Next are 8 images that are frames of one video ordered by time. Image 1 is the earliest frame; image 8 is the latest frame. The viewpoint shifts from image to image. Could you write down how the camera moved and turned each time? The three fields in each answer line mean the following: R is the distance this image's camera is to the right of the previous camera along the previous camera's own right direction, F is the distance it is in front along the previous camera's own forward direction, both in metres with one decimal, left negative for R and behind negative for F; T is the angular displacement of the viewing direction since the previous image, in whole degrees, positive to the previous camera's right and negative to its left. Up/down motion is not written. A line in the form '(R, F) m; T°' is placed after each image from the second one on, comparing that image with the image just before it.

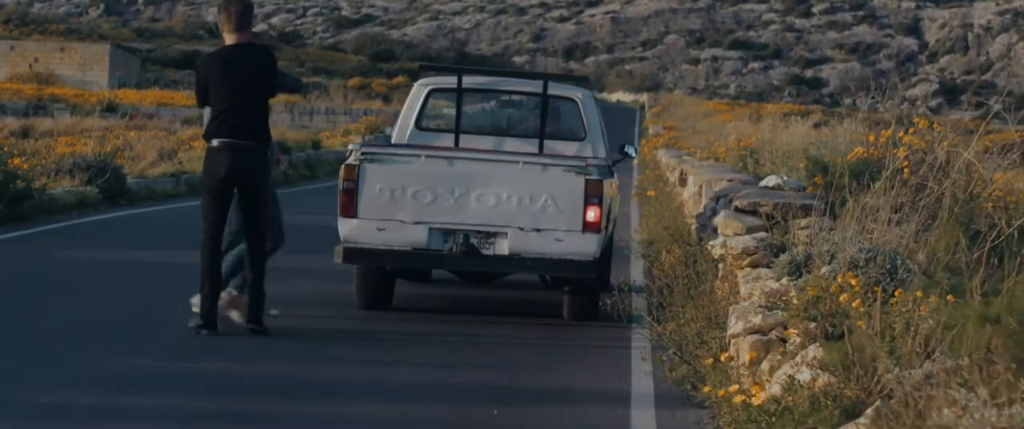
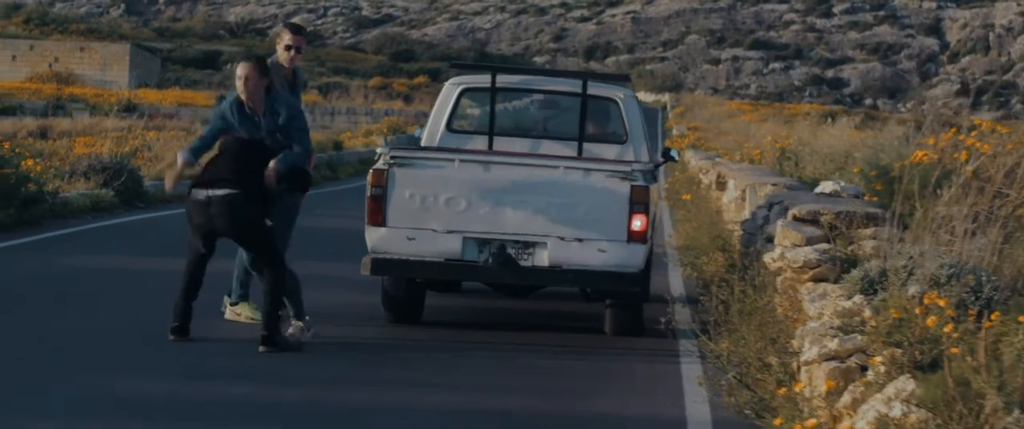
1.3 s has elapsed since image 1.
(-0.1, +0.7) m; -1°
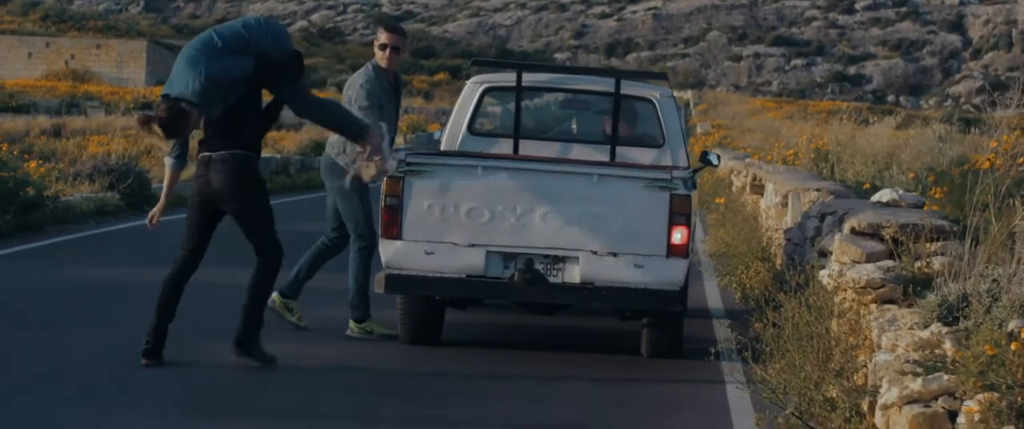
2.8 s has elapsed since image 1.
(-0.1, +0.9) m; -1°
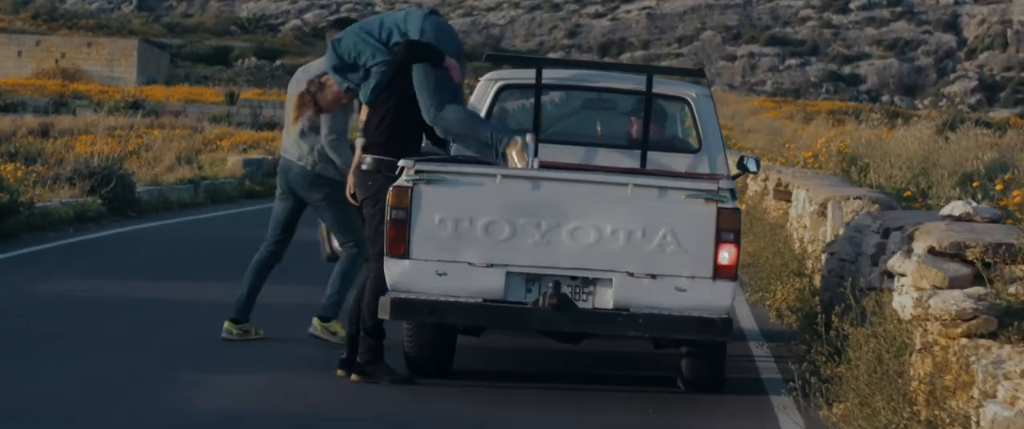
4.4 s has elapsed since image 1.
(-0.2, +1.1) m; 0°
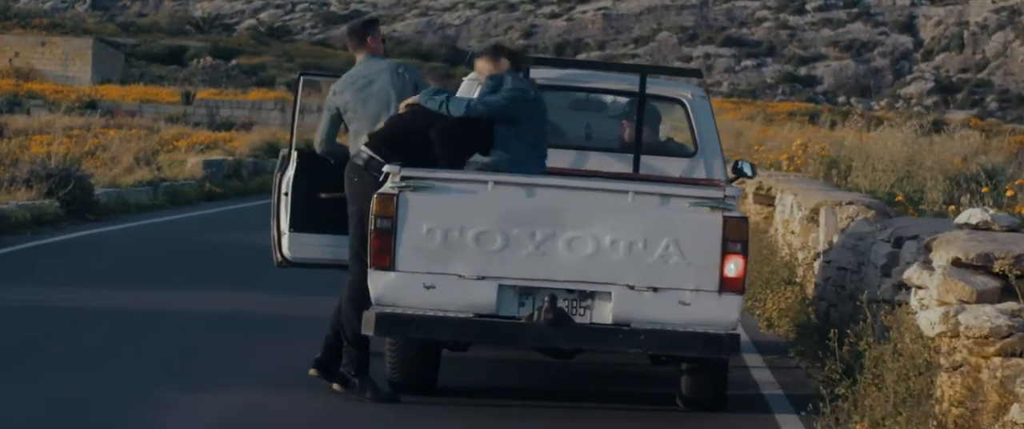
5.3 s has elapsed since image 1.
(-0.2, +0.5) m; +2°
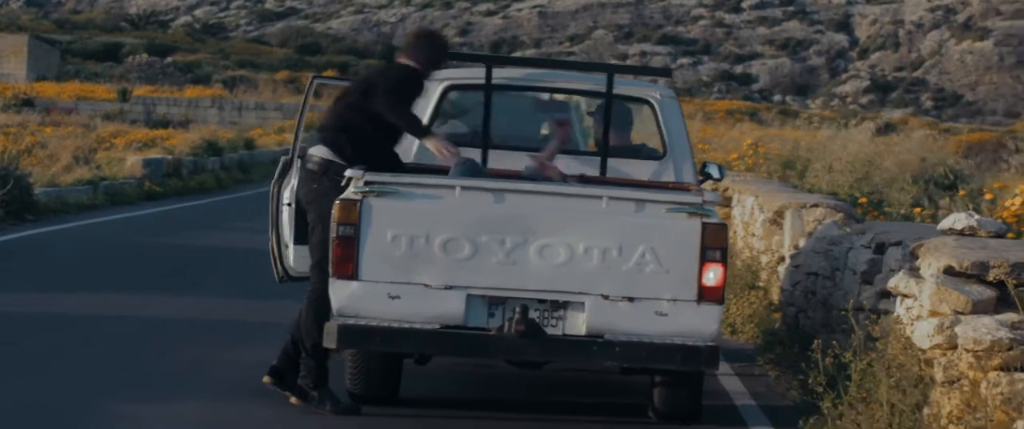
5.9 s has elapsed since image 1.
(-0.2, +0.4) m; +3°
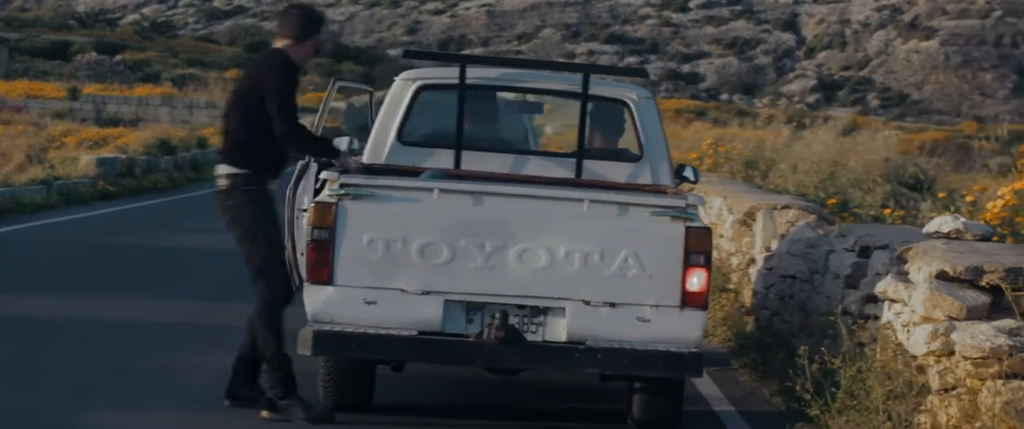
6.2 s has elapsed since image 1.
(-0.2, +0.2) m; +2°
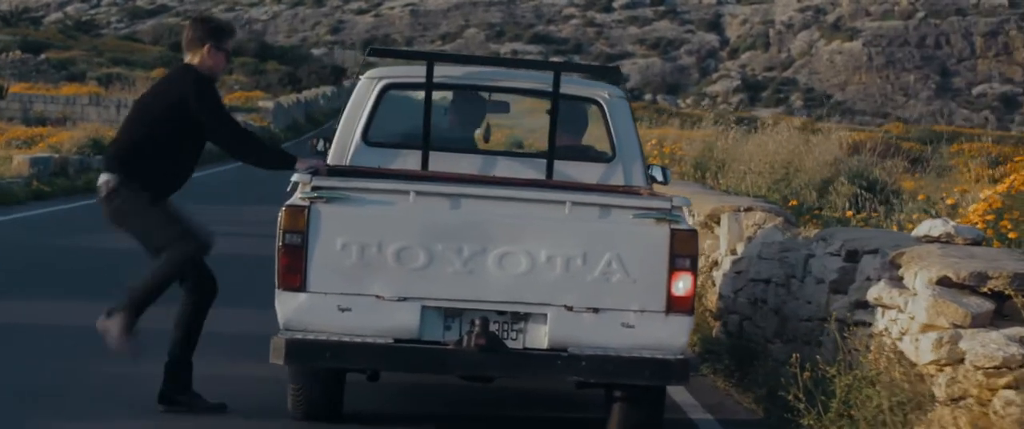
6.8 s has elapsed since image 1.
(-0.3, +0.3) m; +3°
